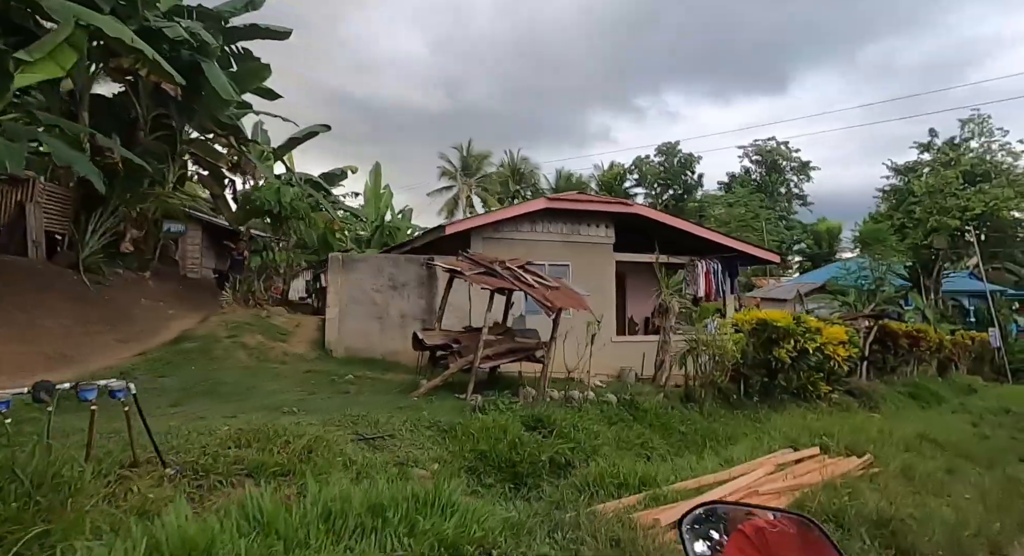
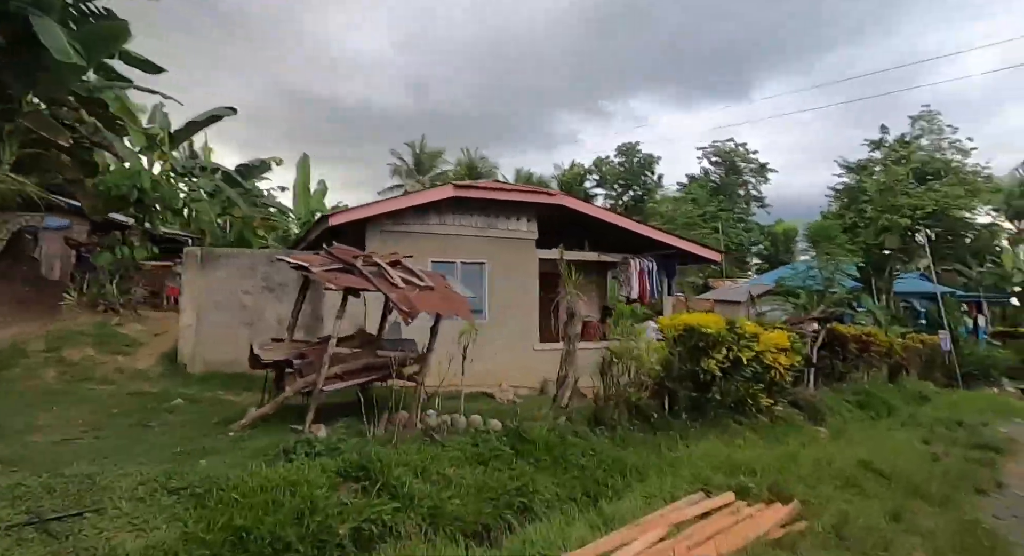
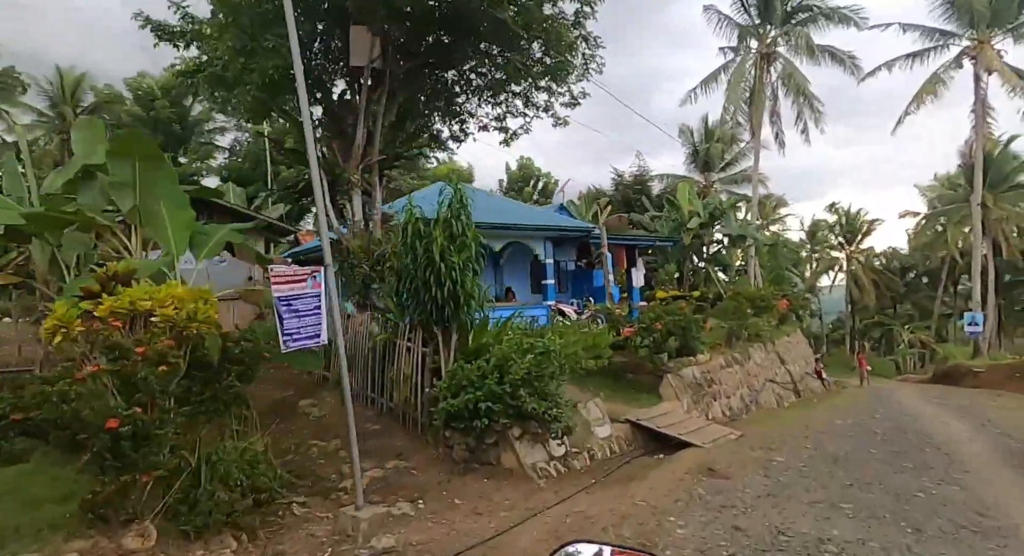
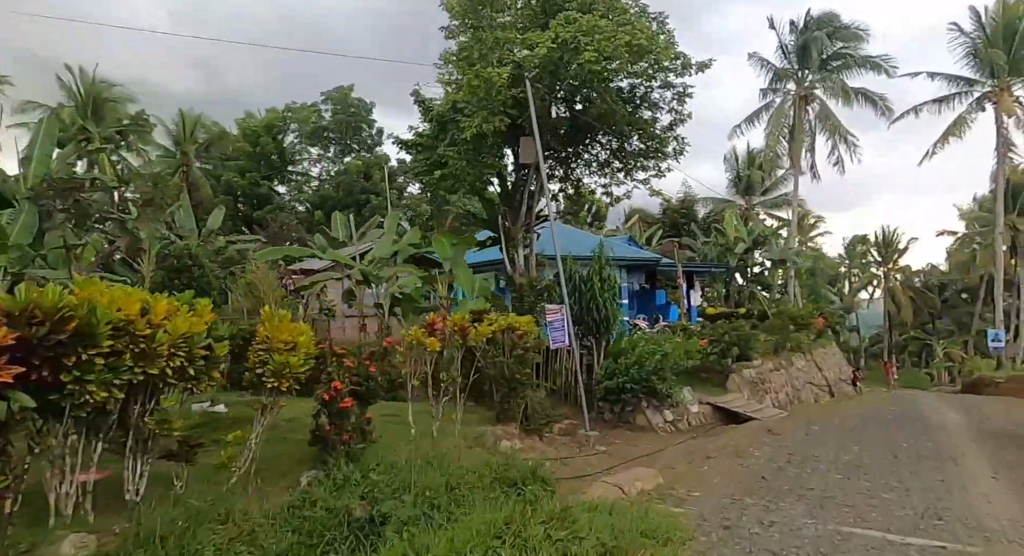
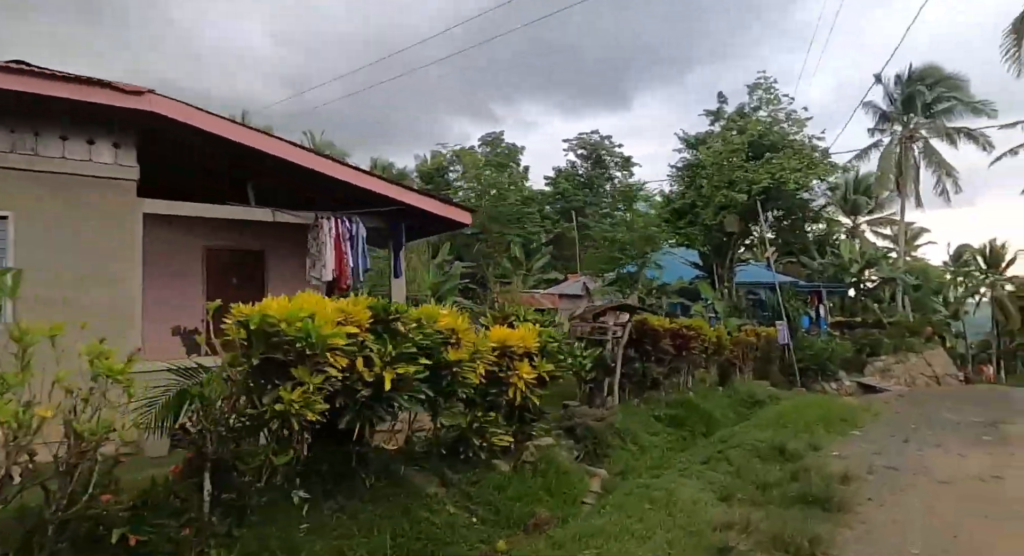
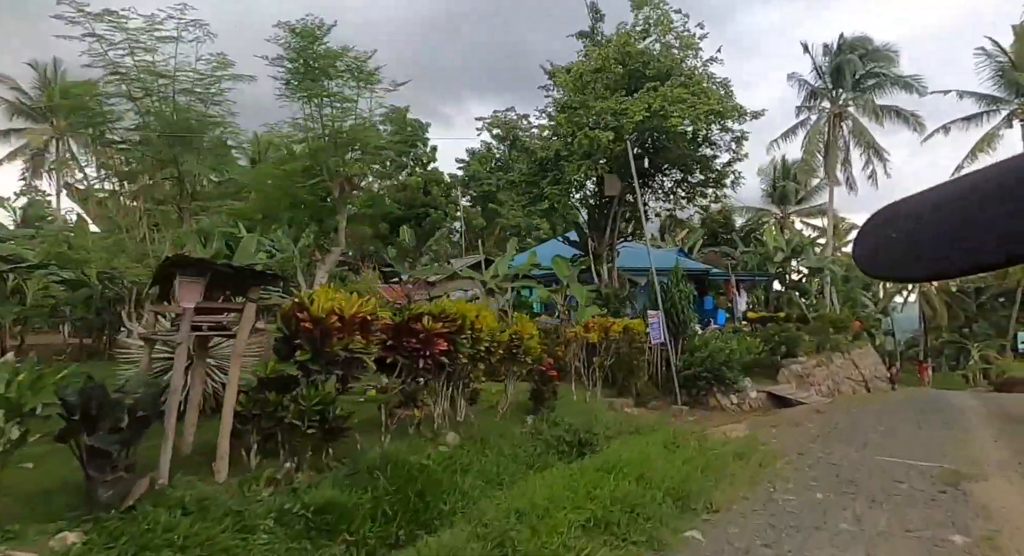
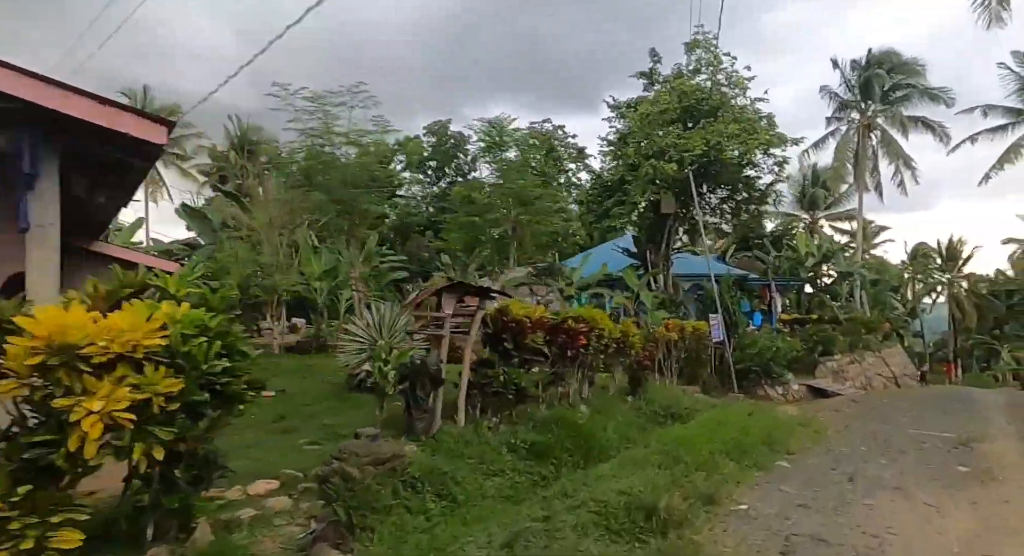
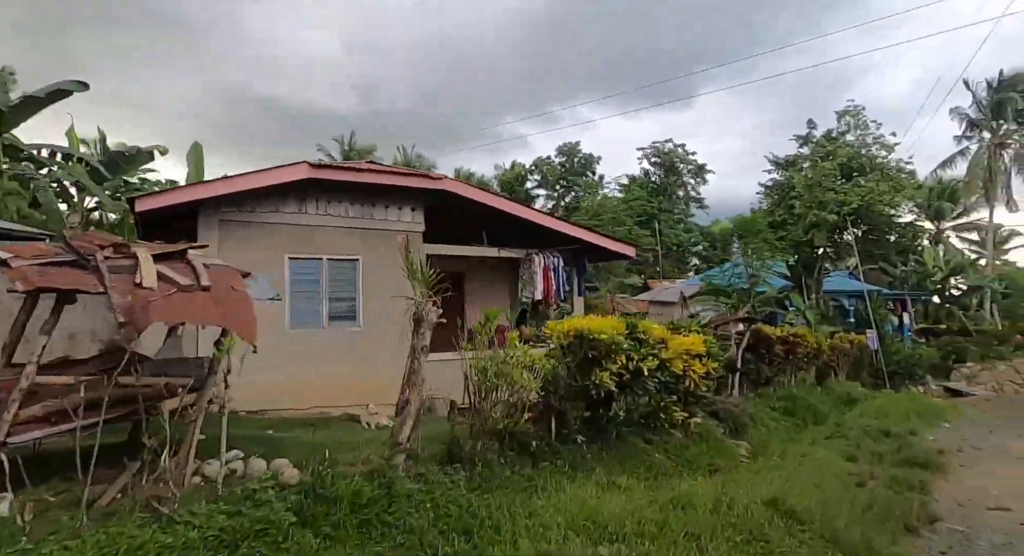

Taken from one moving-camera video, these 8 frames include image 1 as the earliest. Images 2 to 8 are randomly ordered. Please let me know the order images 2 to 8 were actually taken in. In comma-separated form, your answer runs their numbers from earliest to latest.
2, 8, 5, 7, 6, 4, 3
